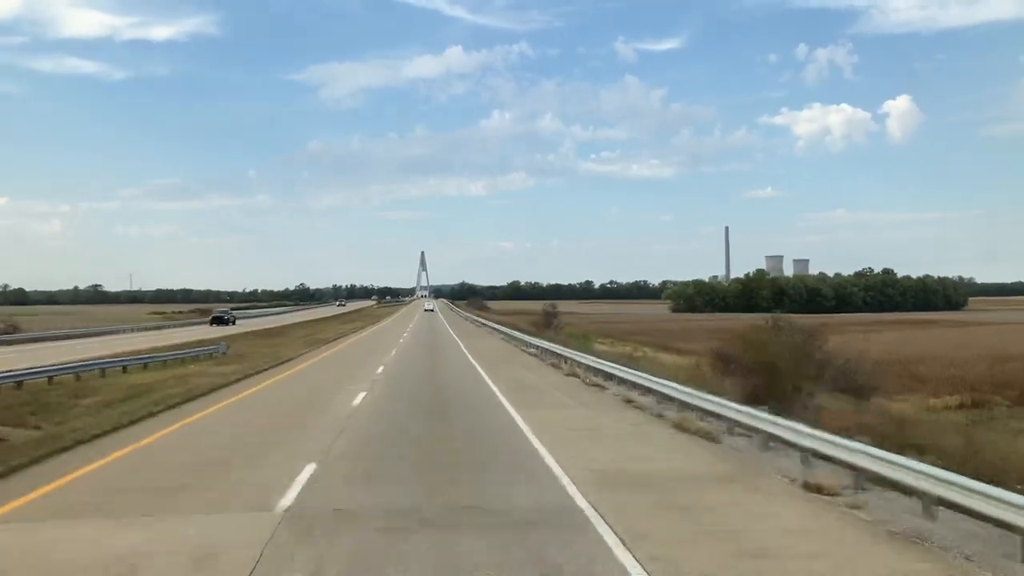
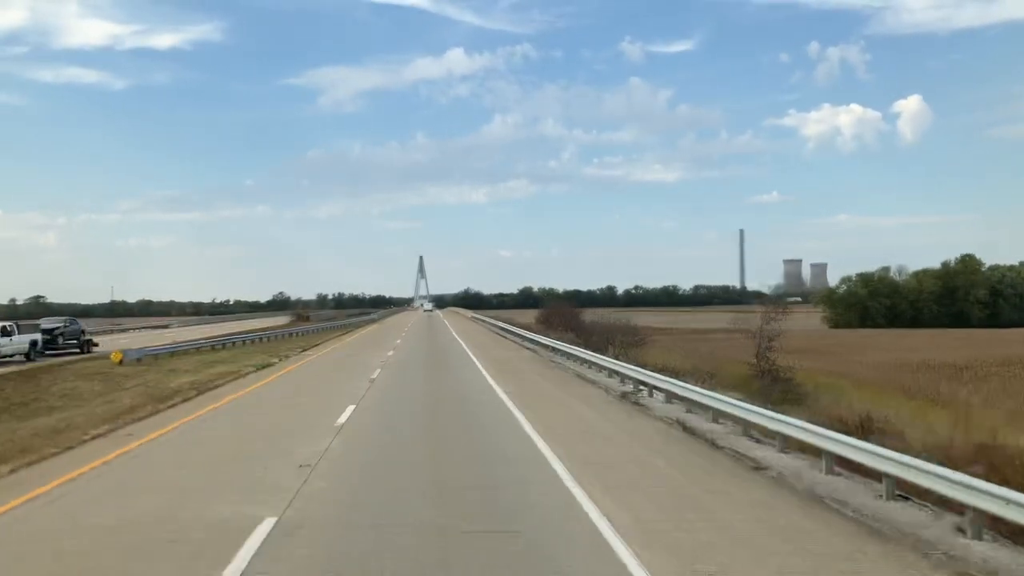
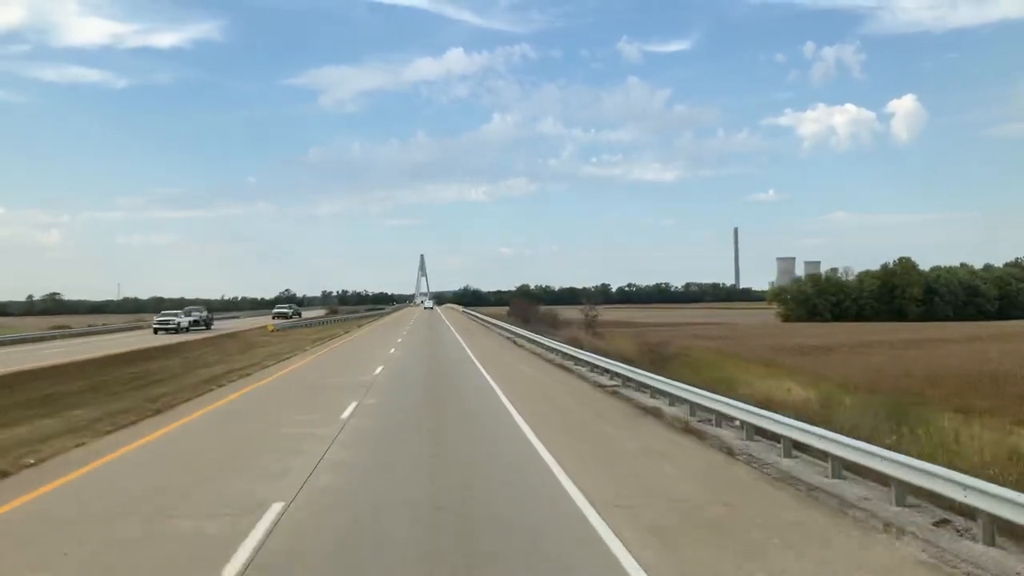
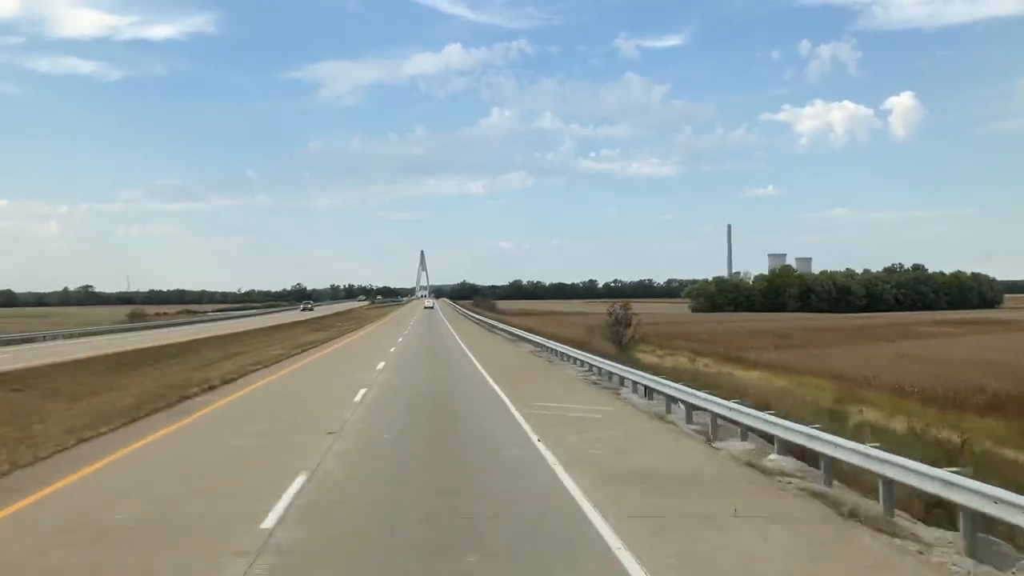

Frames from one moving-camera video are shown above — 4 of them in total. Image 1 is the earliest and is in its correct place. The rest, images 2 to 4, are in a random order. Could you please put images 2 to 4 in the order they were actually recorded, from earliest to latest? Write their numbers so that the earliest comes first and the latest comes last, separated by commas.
4, 3, 2
